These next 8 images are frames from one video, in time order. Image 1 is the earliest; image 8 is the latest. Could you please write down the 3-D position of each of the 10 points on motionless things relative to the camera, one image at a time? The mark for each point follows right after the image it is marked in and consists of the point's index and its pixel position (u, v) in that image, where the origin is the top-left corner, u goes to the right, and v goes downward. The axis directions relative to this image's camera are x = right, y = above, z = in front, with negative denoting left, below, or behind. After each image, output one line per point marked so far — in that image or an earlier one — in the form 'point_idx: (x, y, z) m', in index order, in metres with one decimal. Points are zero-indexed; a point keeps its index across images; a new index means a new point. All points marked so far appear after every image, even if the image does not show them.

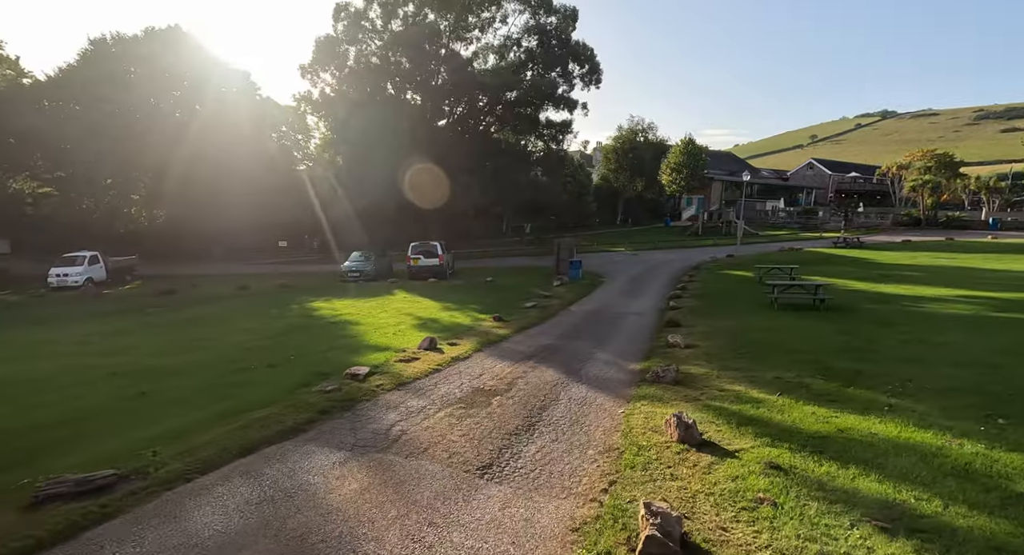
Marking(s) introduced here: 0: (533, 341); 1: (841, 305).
0: (+0.3, -1.1, +9.5) m
1: (+9.0, -0.8, +15.9) m
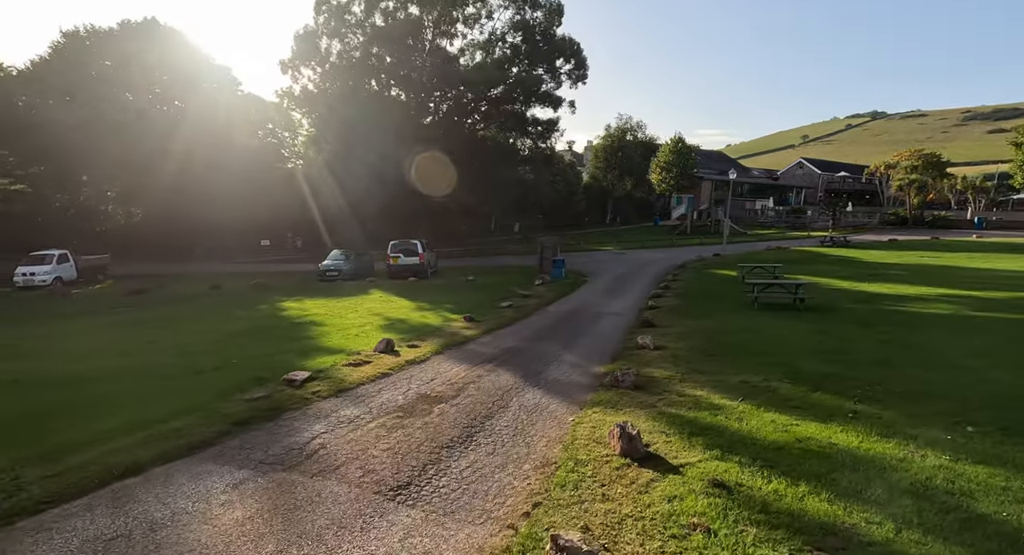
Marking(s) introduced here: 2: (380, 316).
0: (-0.2, -1.0, +9.1) m
1: (+8.4, -0.8, +15.7) m
2: (-3.0, -0.9, +12.8) m
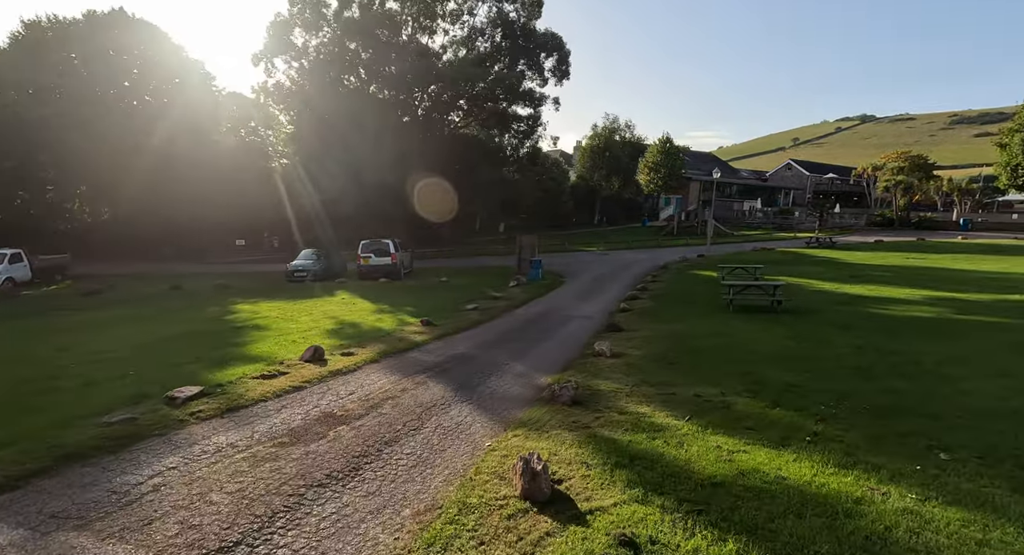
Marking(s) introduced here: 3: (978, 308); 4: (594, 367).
0: (-0.9, -1.1, +8.5) m
1: (+7.5, -0.8, +15.2) m
2: (-3.8, -0.9, +12.1) m
3: (+12.6, -0.8, +15.5) m
4: (+1.0, -1.1, +7.3) m
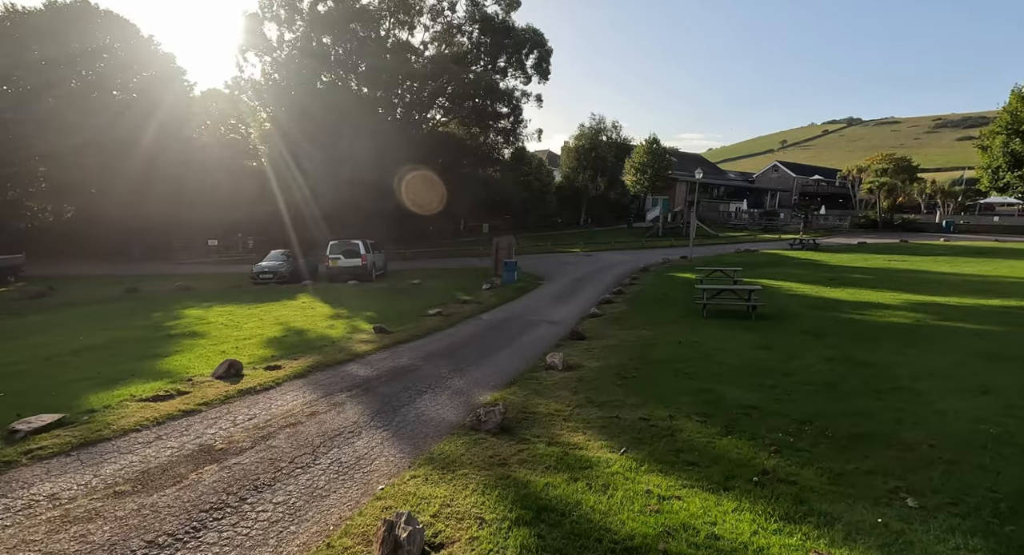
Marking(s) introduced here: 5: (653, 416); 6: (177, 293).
0: (-1.7, -1.1, +7.8) m
1: (+6.7, -0.9, +14.7) m
2: (-4.6, -1.0, +11.3) m
3: (+11.7, -0.9, +15.1) m
4: (+0.3, -1.2, +6.6) m
5: (+1.3, -1.2, +5.2) m
6: (-10.7, -0.5, +18.4) m
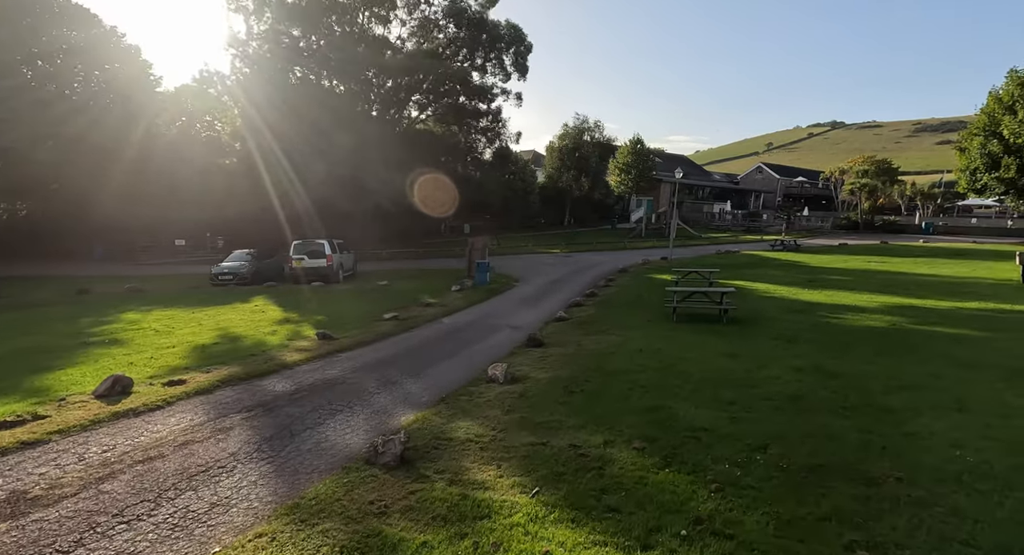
0: (-2.4, -1.2, +7.1) m
1: (+5.8, -1.0, +14.1) m
2: (-5.4, -1.0, +10.5) m
3: (+10.8, -1.0, +14.7) m
4: (-0.4, -1.3, +5.9) m
5: (+0.6, -1.3, +4.5) m
6: (-11.7, -0.5, +17.4) m
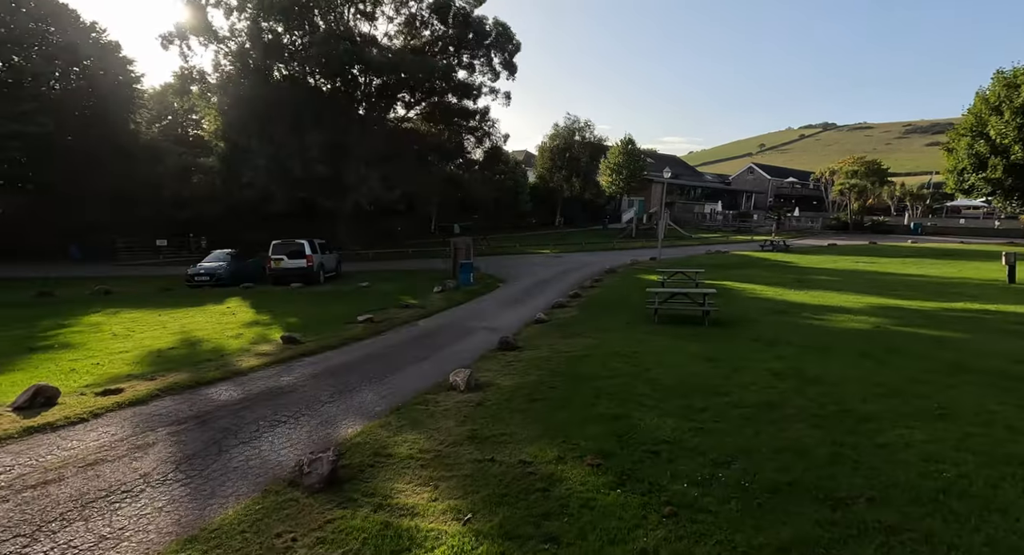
0: (-2.8, -1.2, +6.7) m
1: (+5.3, -1.0, +13.9) m
2: (-5.9, -1.0, +10.1) m
3: (+10.3, -1.0, +14.5) m
4: (-0.8, -1.3, +5.6) m
5: (+0.2, -1.3, +4.2) m
6: (-12.3, -0.6, +16.9) m
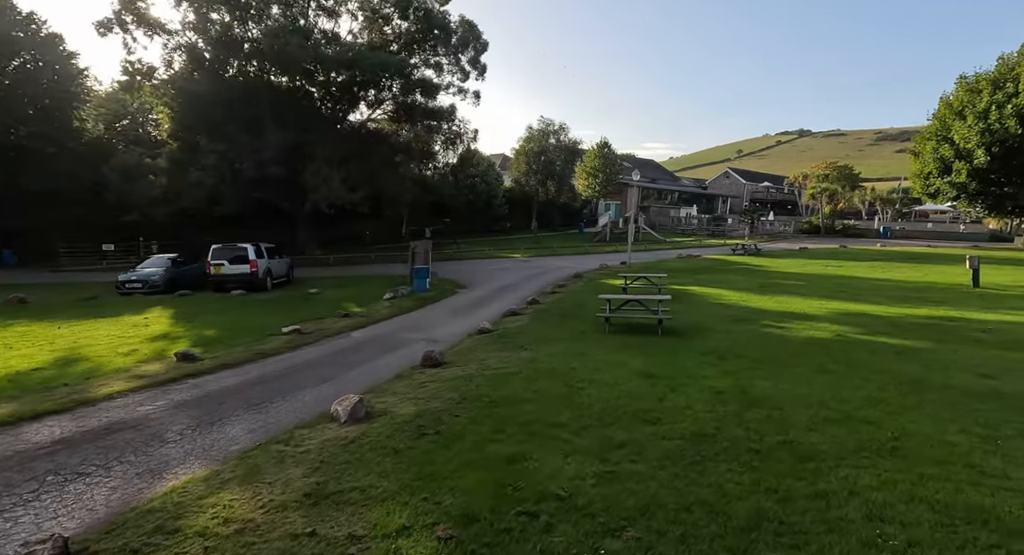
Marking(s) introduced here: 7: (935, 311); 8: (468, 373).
0: (-3.9, -1.3, +5.7) m
1: (+4.0, -1.1, +13.1) m
2: (-7.0, -1.2, +9.0) m
3: (+9.0, -1.1, +13.9) m
4: (-1.8, -1.4, +4.6) m
5: (-0.7, -1.4, +3.2) m
6: (-13.7, -0.8, +15.5) m
7: (+11.8, -0.9, +16.0) m
8: (-0.6, -1.3, +8.2) m
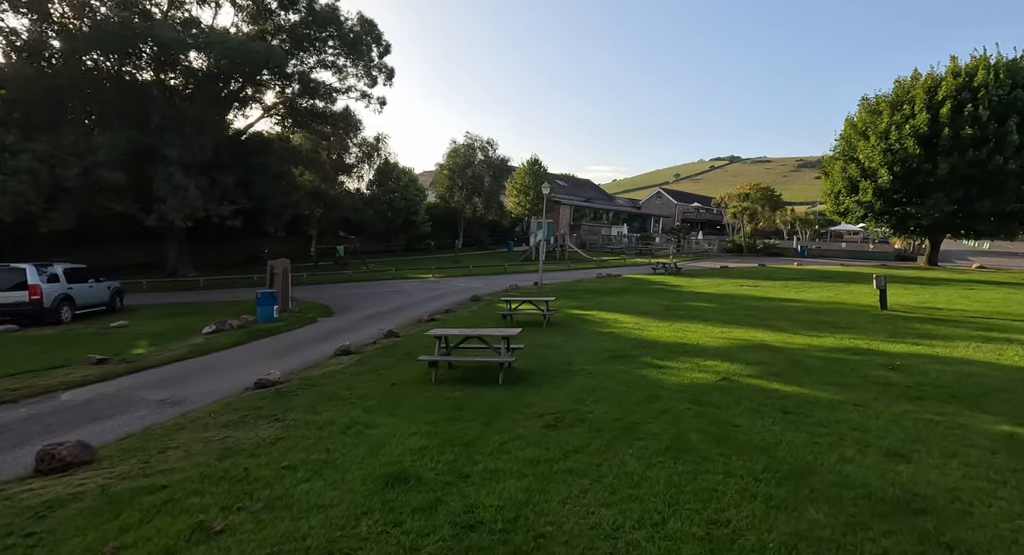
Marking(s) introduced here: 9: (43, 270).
0: (-6.6, -1.7, +2.0) m
1: (+0.5, -1.7, +10.2) m
2: (-10.0, -1.6, +4.9) m
3: (+5.3, -1.7, +11.5) m
4: (-4.4, -1.7, +1.2) m
5: (-3.2, -1.7, -0.1) m
6: (-17.3, -1.5, +10.8) m
7: (+8.0, -1.6, +13.9) m
8: (-3.6, -1.8, +4.8) m
9: (-13.7, +0.3, +16.7) m
